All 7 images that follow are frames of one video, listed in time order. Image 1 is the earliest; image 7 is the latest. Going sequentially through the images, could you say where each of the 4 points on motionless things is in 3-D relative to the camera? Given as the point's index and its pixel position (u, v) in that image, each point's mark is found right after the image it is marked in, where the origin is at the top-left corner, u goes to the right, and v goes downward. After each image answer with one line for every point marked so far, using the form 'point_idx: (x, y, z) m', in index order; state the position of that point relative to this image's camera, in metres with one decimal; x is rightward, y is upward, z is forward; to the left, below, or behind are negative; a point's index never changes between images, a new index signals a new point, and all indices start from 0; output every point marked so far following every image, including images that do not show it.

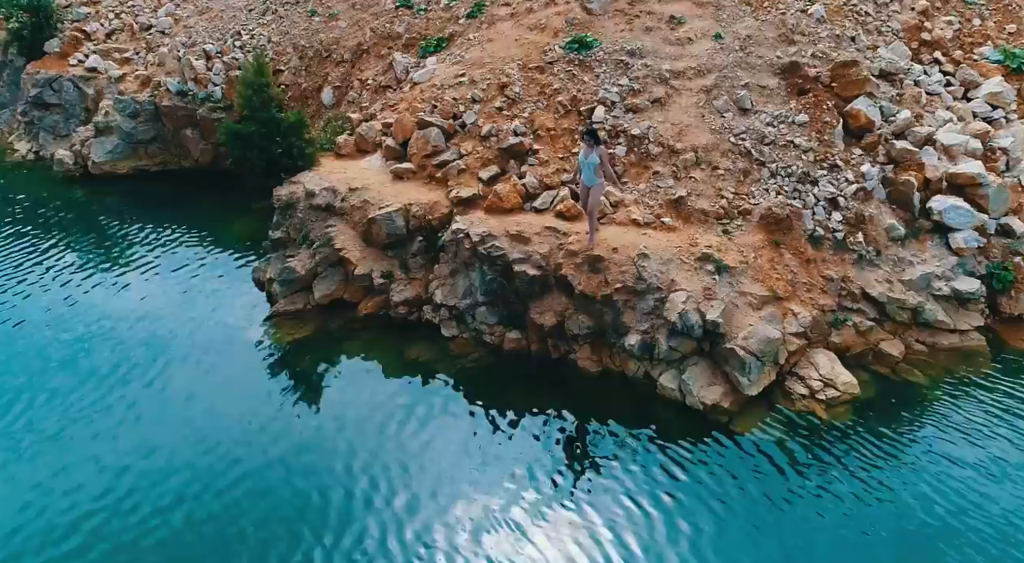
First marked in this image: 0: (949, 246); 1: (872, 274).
0: (+11.0, +0.9, +16.2) m
1: (+8.6, +0.2, +15.5) m
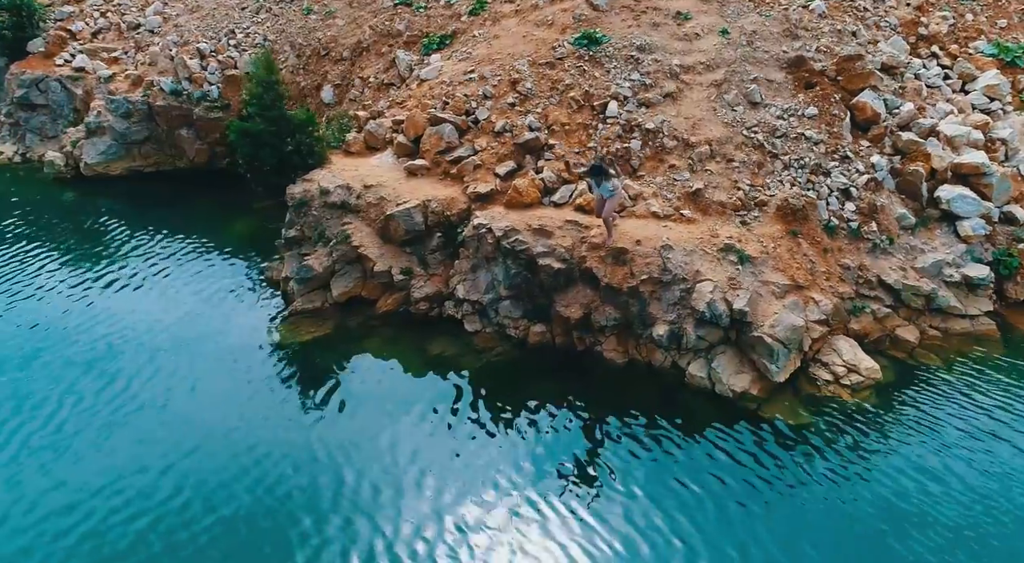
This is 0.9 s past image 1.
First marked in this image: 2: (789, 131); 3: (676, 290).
0: (+11.5, +1.2, +16.7) m
1: (+9.2, +0.5, +15.9) m
2: (+7.5, +4.1, +17.5) m
3: (+3.6, -0.2, +14.3) m
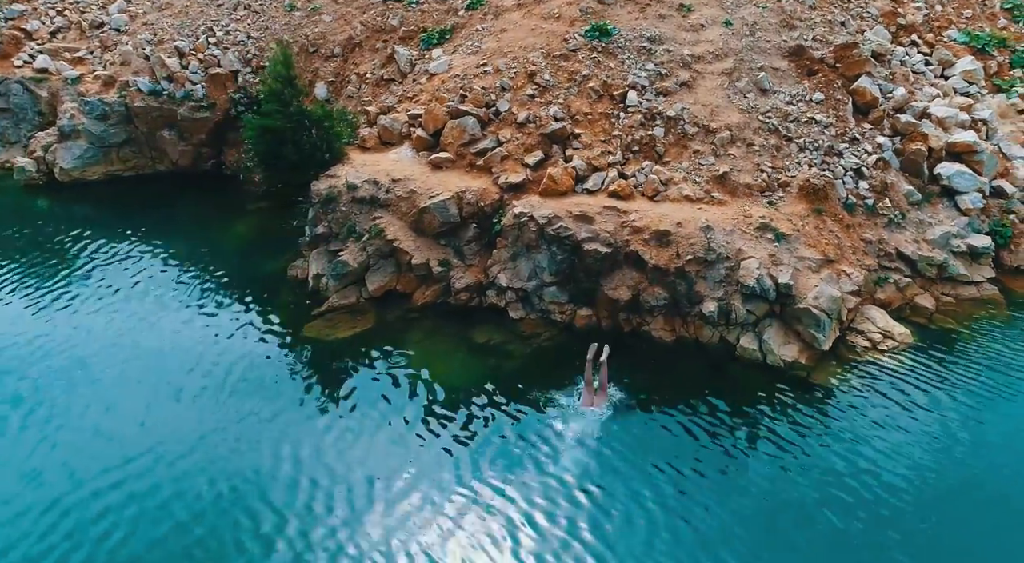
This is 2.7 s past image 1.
0: (+12.4, +2.0, +18.0) m
1: (+10.2, +1.2, +16.9) m
2: (+8.2, +4.7, +18.4) m
3: (+4.8, +0.3, +14.9) m
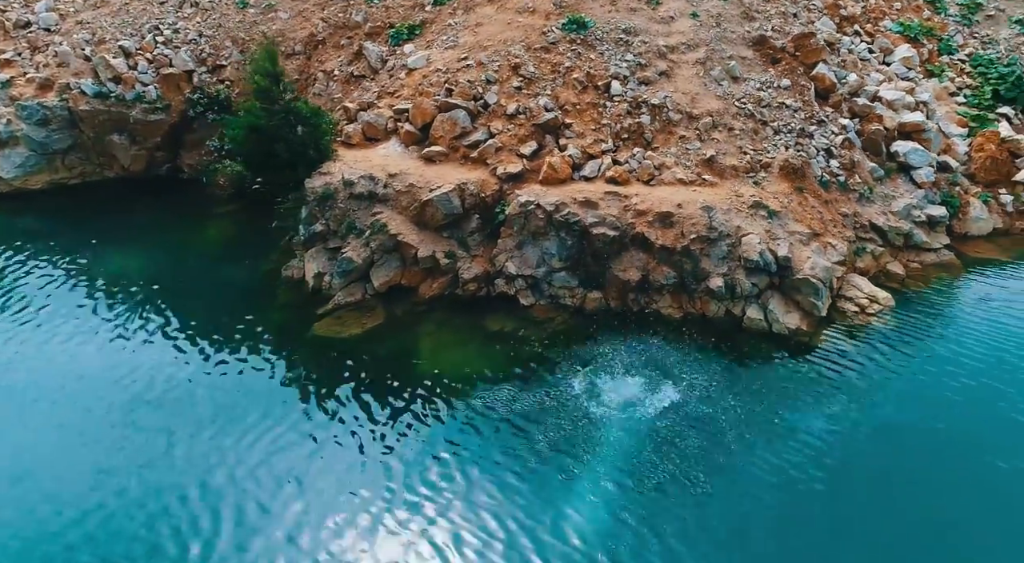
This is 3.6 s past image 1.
0: (+12.2, +3.0, +19.7) m
1: (+10.2, +2.1, +18.4) m
2: (+7.9, +5.5, +19.6) m
3: (+5.1, +0.9, +15.8) m
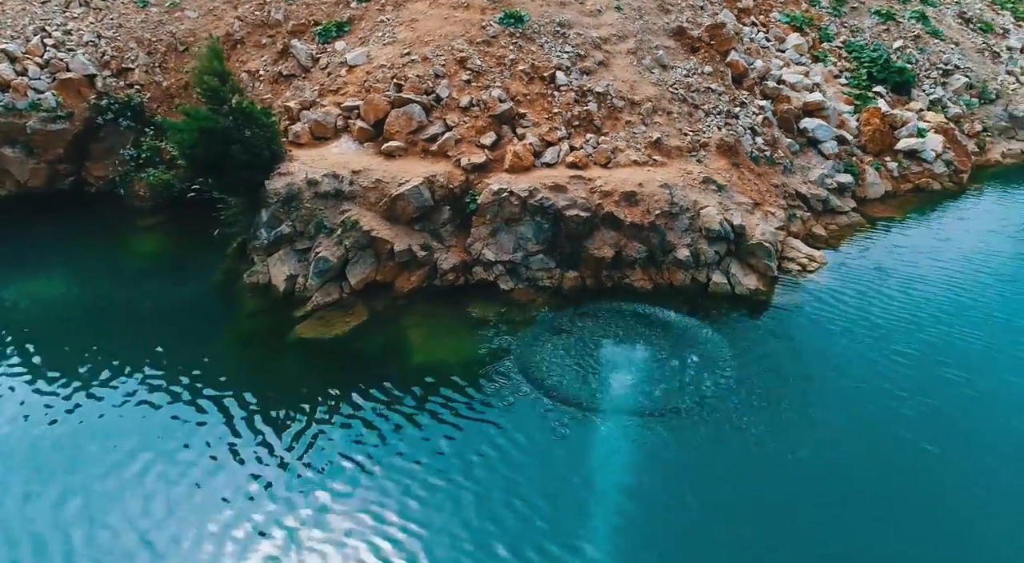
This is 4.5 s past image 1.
0: (+10.6, +4.4, +22.2) m
1: (+8.9, +3.2, +20.6) m
2: (+6.2, +6.5, +21.4) m
3: (+4.5, +1.6, +17.1) m
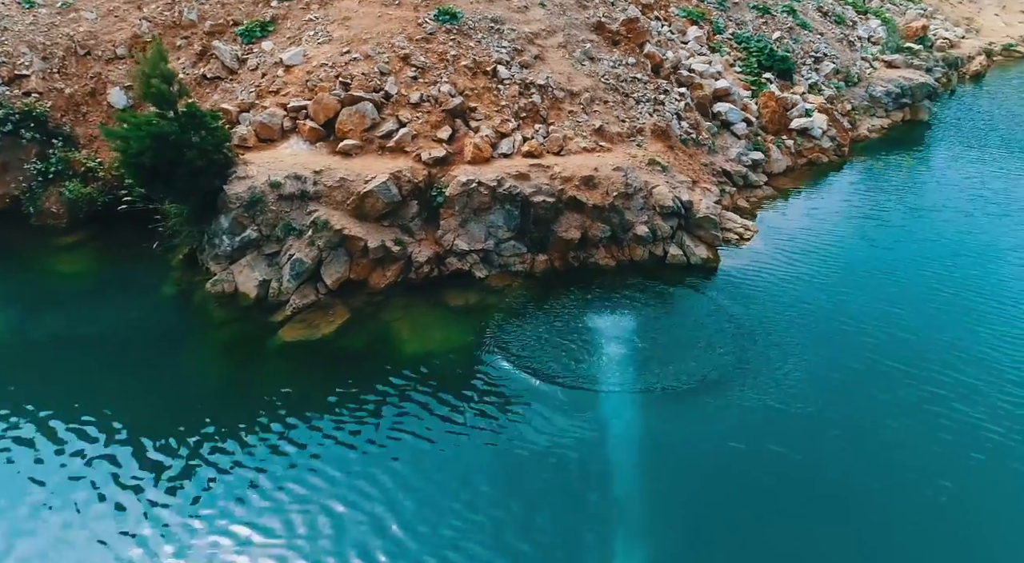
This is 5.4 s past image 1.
0: (+8.4, +5.6, +24.5) m
1: (+7.2, +4.3, +22.7) m
2: (+4.1, +7.3, +22.9) m
3: (+3.6, +2.4, +18.5) m
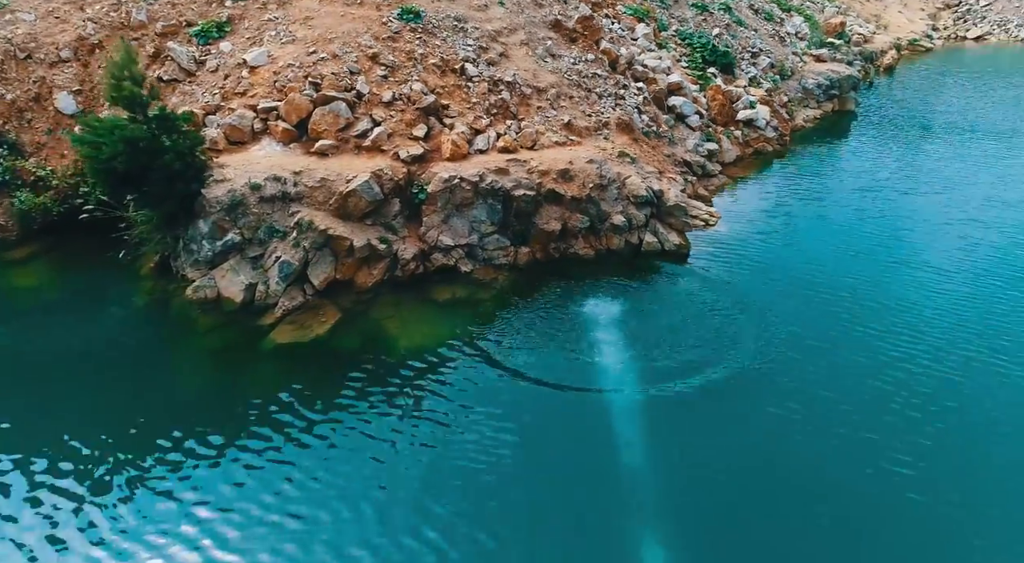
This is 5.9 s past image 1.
0: (+7.1, +6.1, +25.7) m
1: (+6.0, +4.8, +23.7) m
2: (+2.8, +7.6, +23.6) m
3: (+3.0, +2.7, +19.2) m
